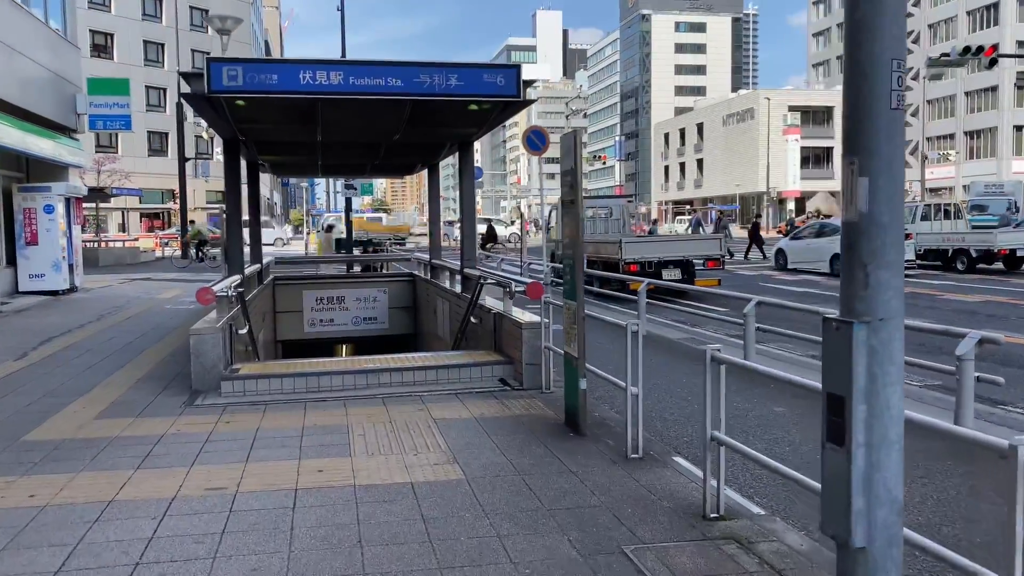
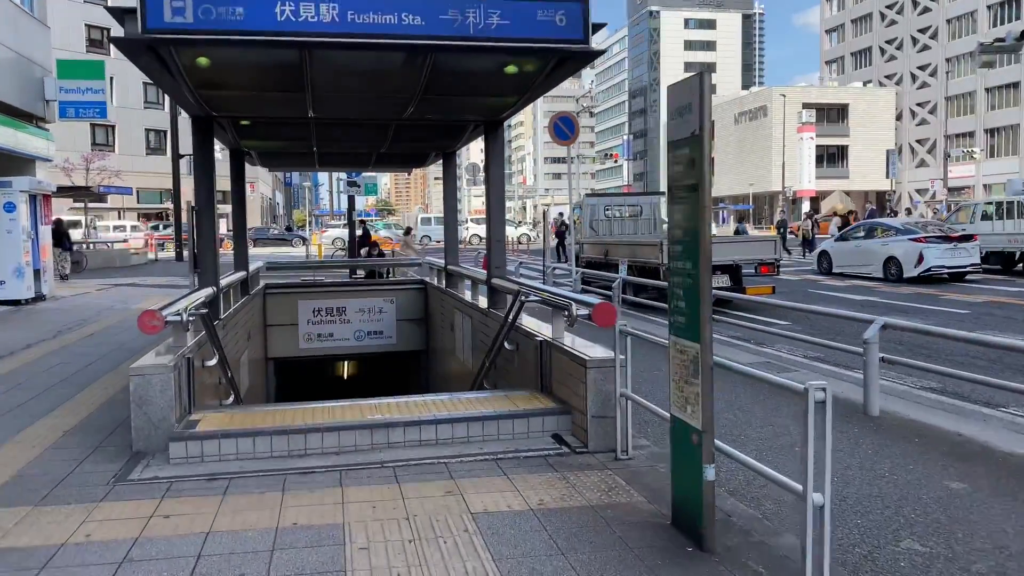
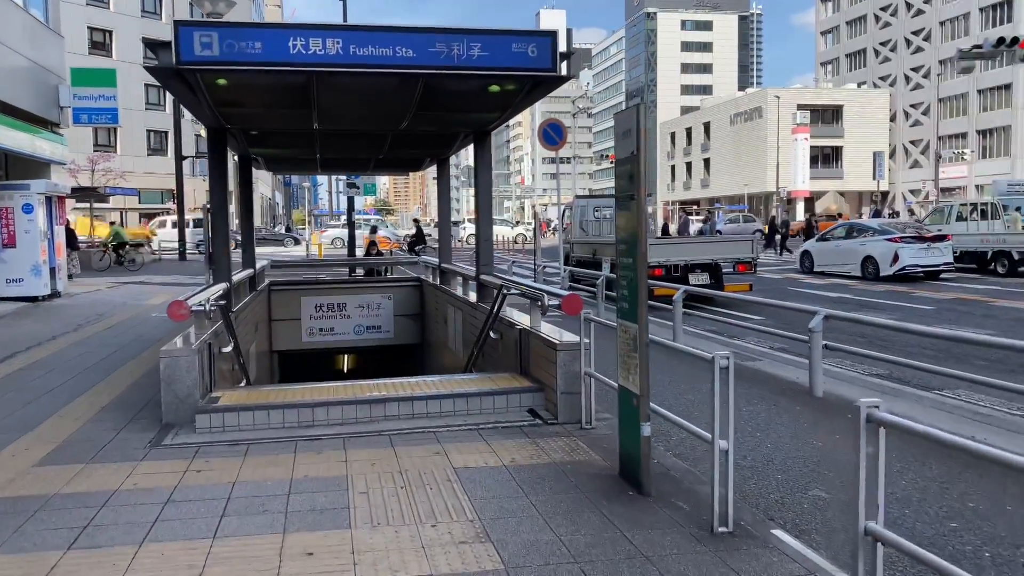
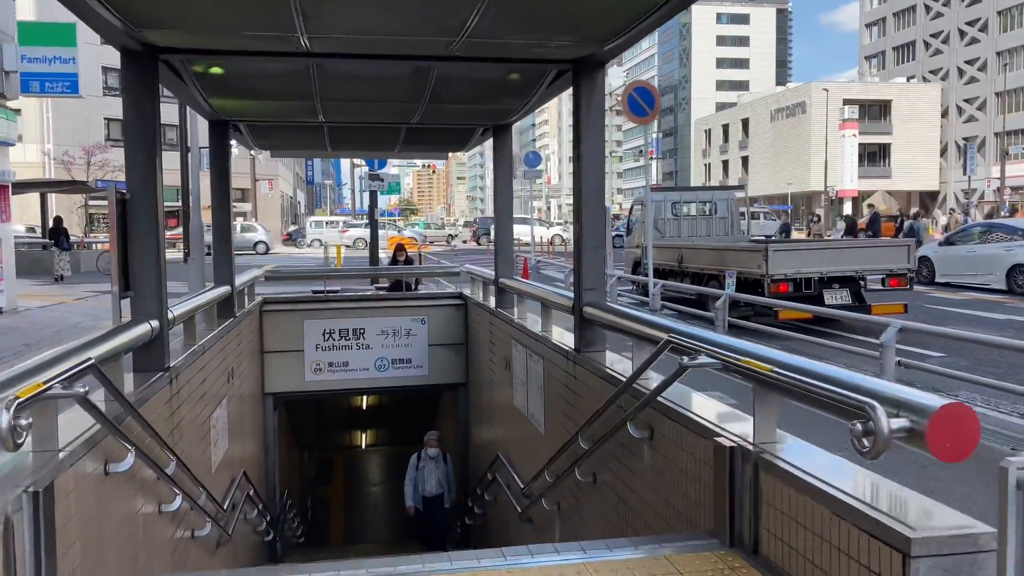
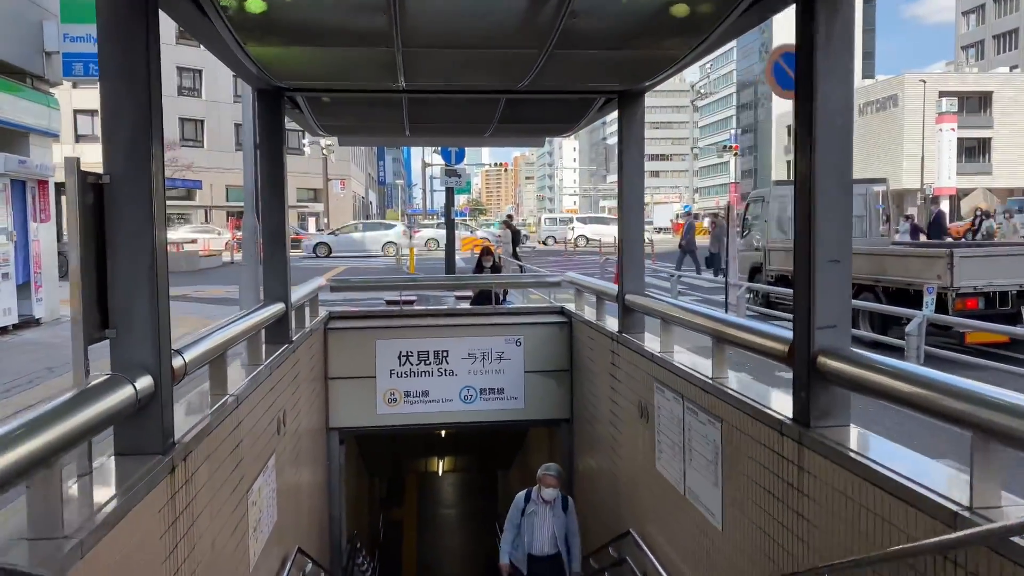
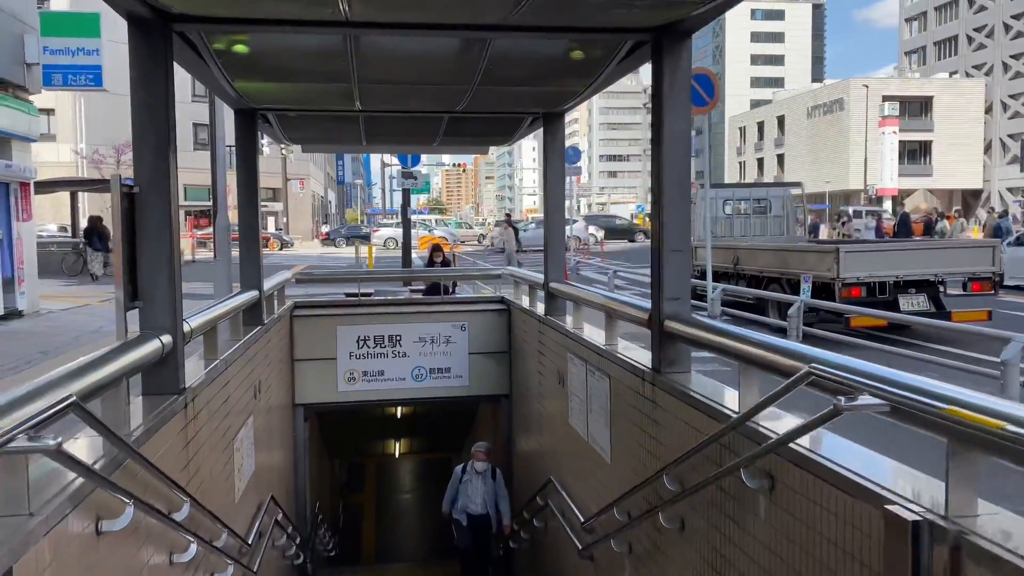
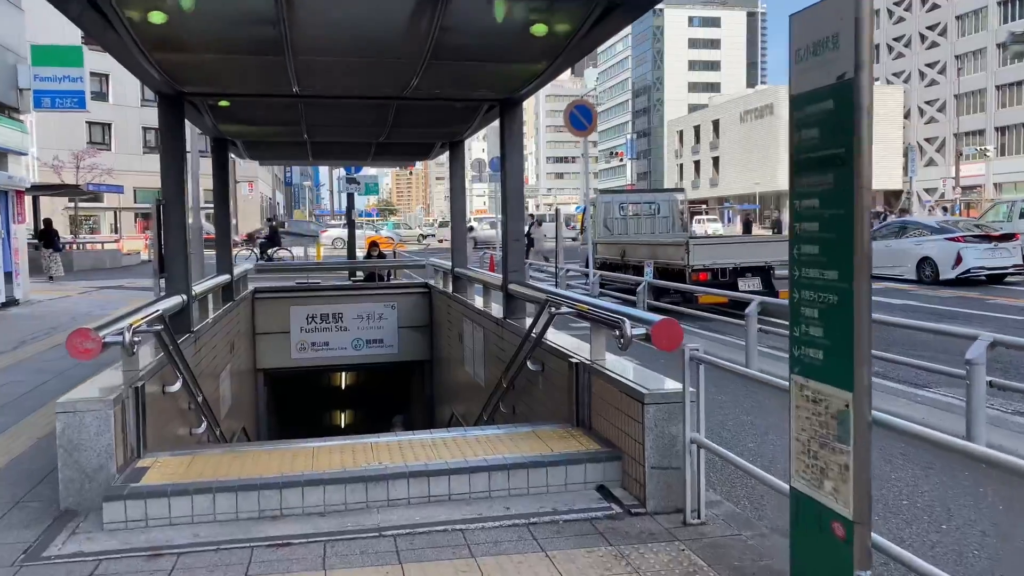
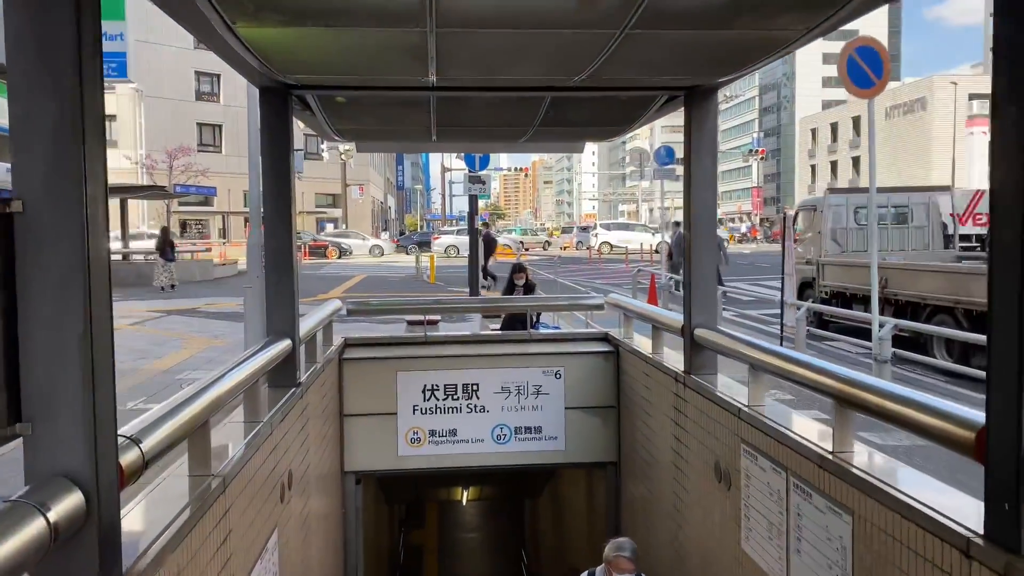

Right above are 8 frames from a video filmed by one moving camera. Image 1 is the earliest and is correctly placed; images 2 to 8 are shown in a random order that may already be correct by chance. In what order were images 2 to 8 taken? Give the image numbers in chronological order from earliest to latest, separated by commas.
3, 2, 7, 4, 6, 5, 8
